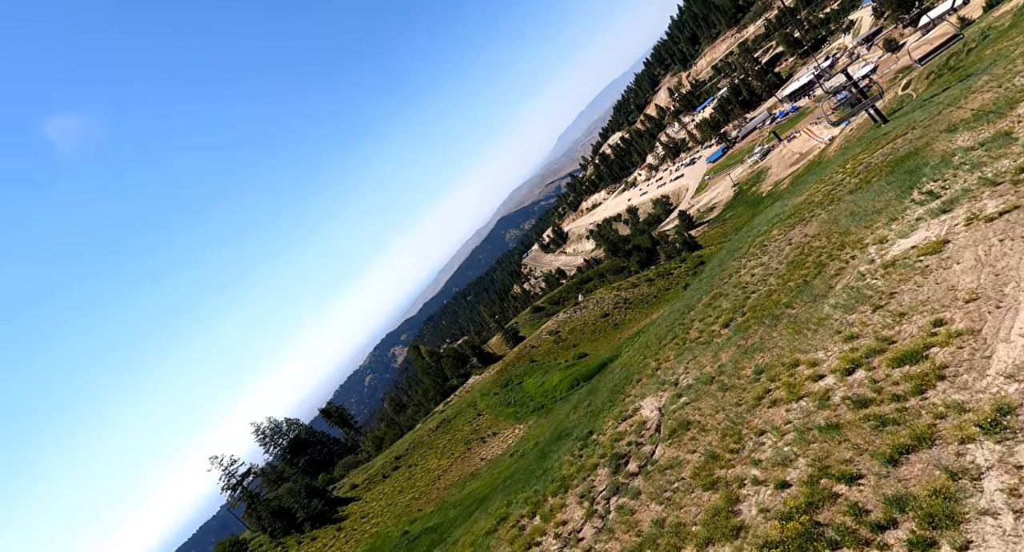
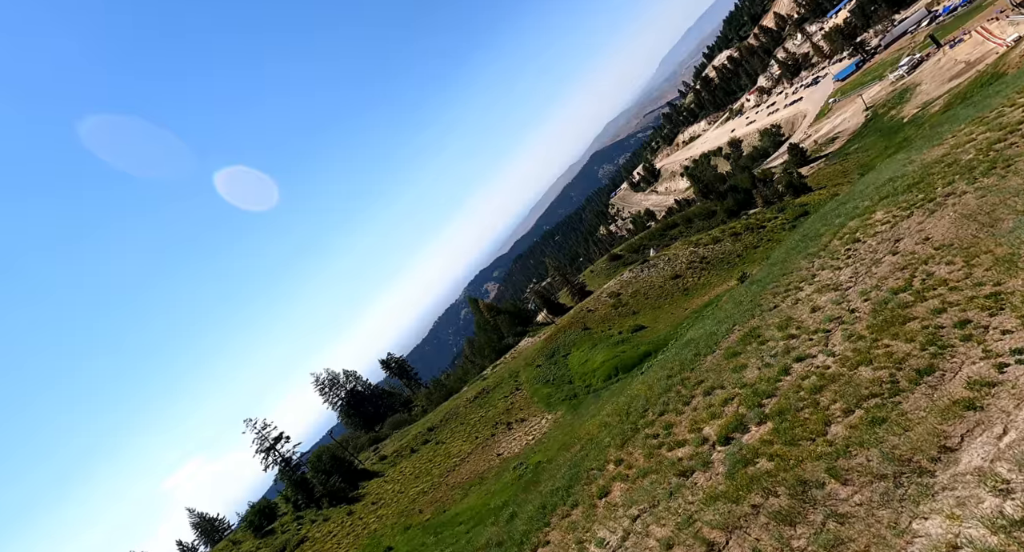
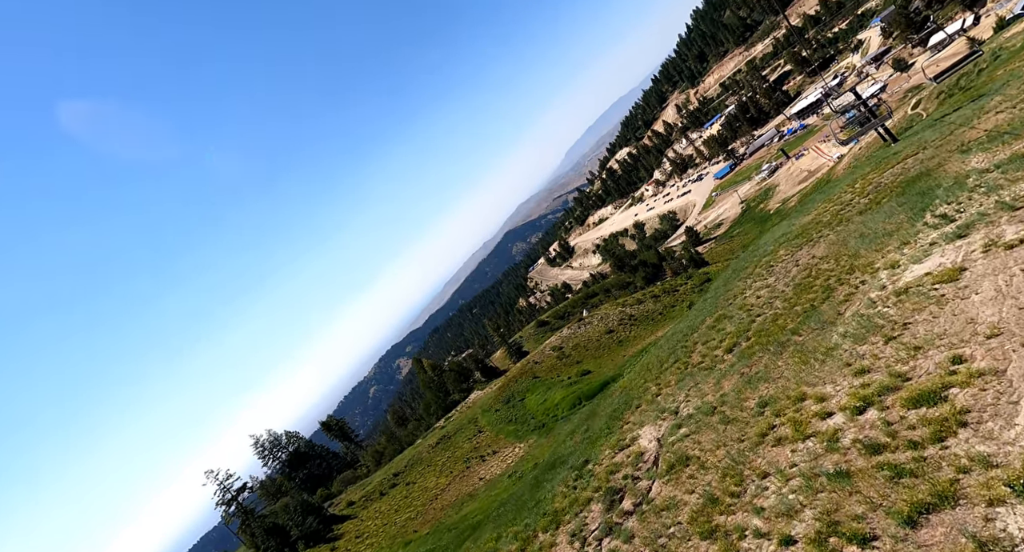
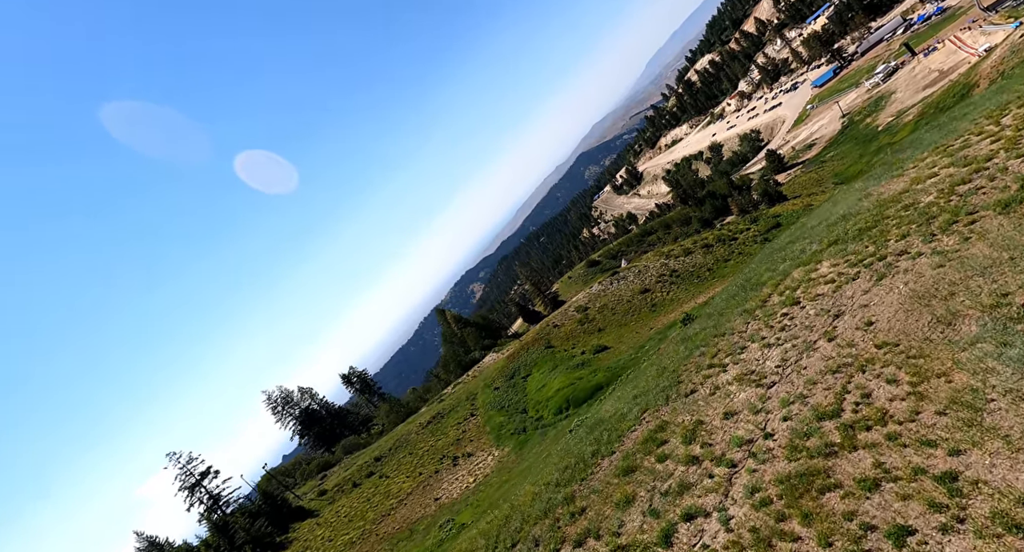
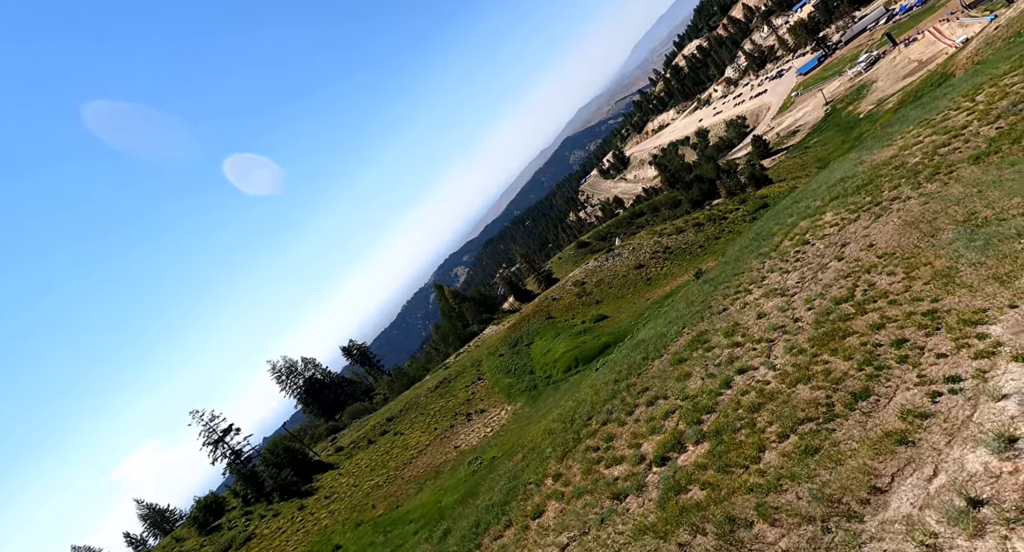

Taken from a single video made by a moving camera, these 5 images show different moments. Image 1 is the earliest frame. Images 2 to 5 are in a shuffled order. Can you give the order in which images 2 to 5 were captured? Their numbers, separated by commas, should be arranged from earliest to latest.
3, 2, 5, 4
